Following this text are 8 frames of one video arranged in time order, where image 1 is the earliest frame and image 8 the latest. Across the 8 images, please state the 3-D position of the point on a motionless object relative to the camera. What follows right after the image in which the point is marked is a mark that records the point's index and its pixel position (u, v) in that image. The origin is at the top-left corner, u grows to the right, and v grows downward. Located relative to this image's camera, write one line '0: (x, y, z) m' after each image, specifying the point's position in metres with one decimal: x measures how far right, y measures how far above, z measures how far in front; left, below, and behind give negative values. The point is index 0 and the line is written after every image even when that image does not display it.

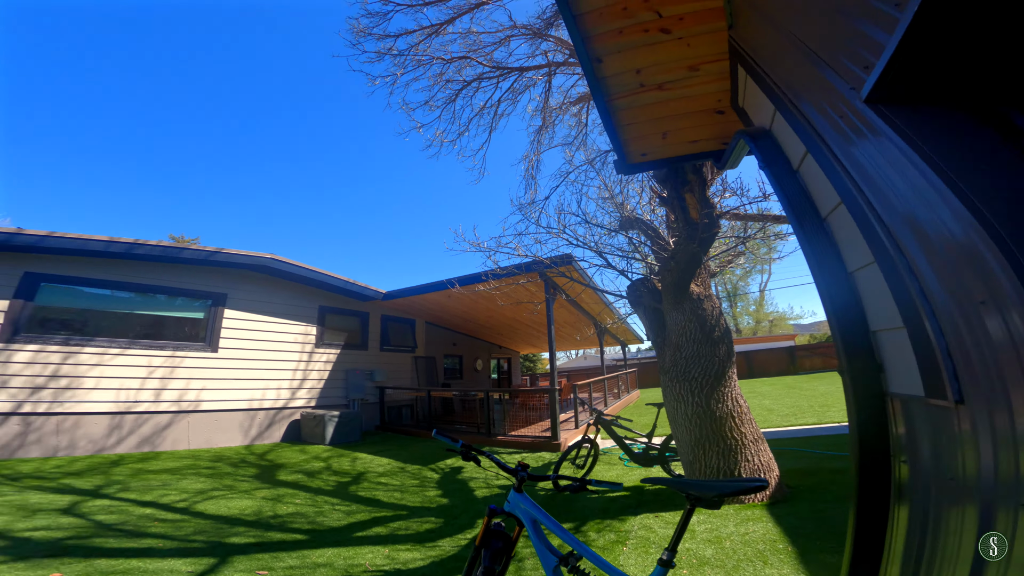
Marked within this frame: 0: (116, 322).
0: (-5.0, -0.3, +6.3) m
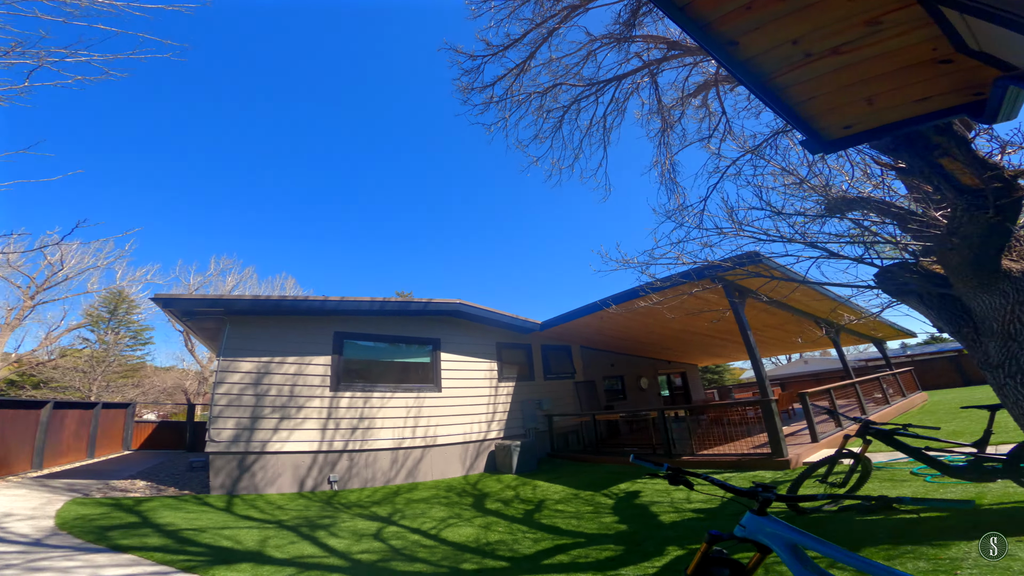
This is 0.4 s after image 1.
0: (-2.4, -1.5, +8.0) m
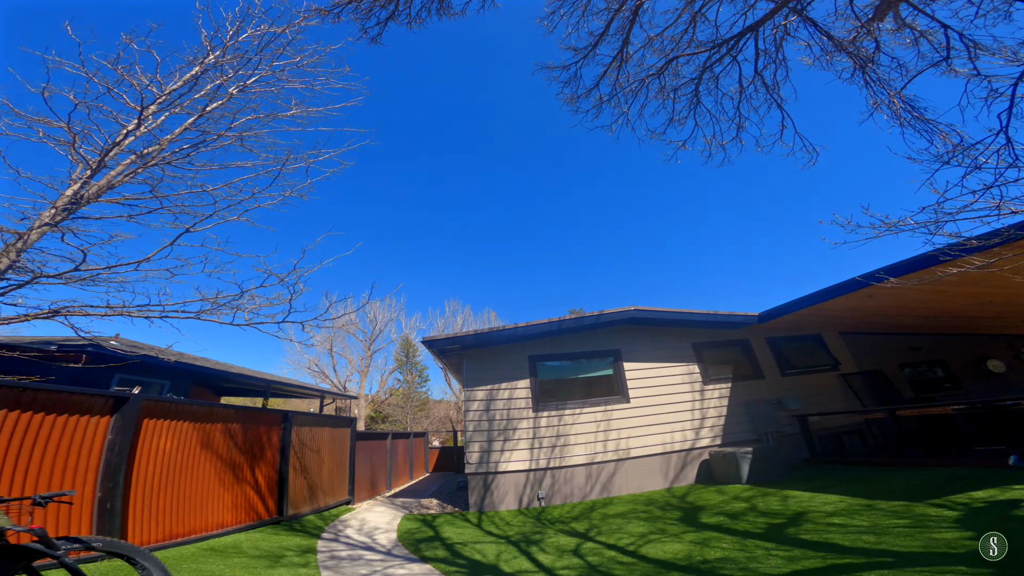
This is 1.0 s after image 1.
0: (+1.1, -2.0, +8.5) m
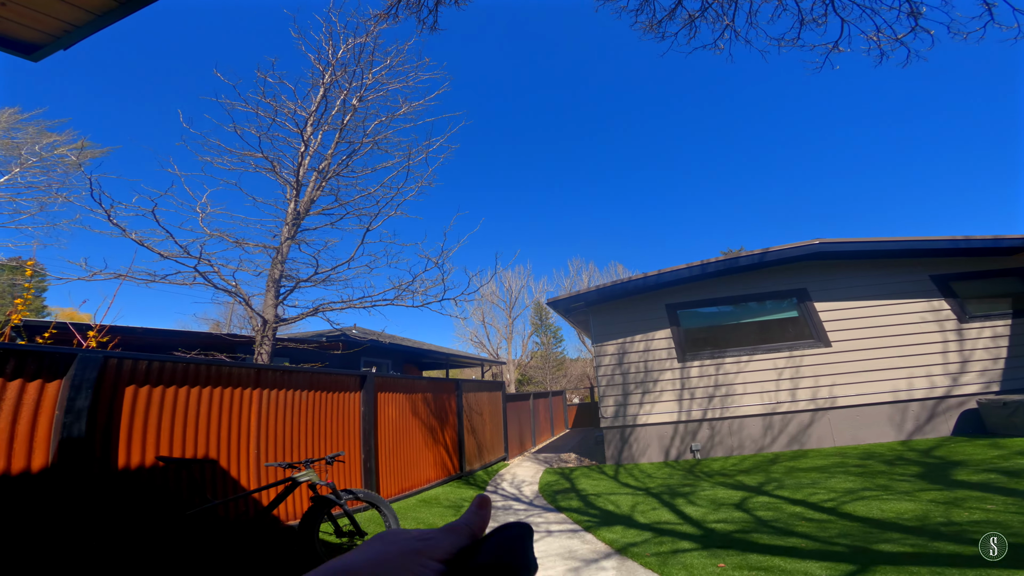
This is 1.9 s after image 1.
0: (+3.6, -0.7, +7.1) m
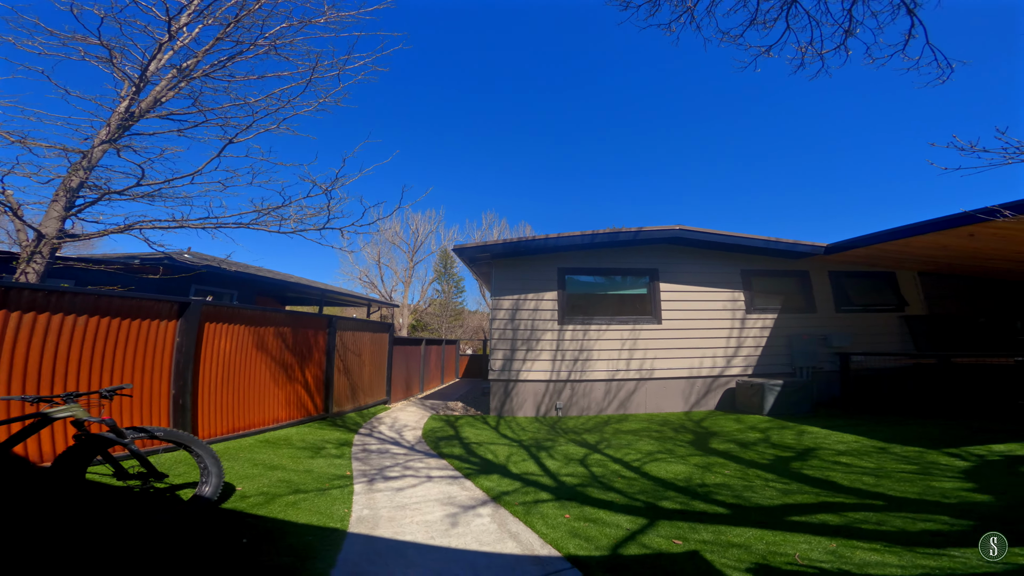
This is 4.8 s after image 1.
0: (+1.7, -0.3, +8.3) m
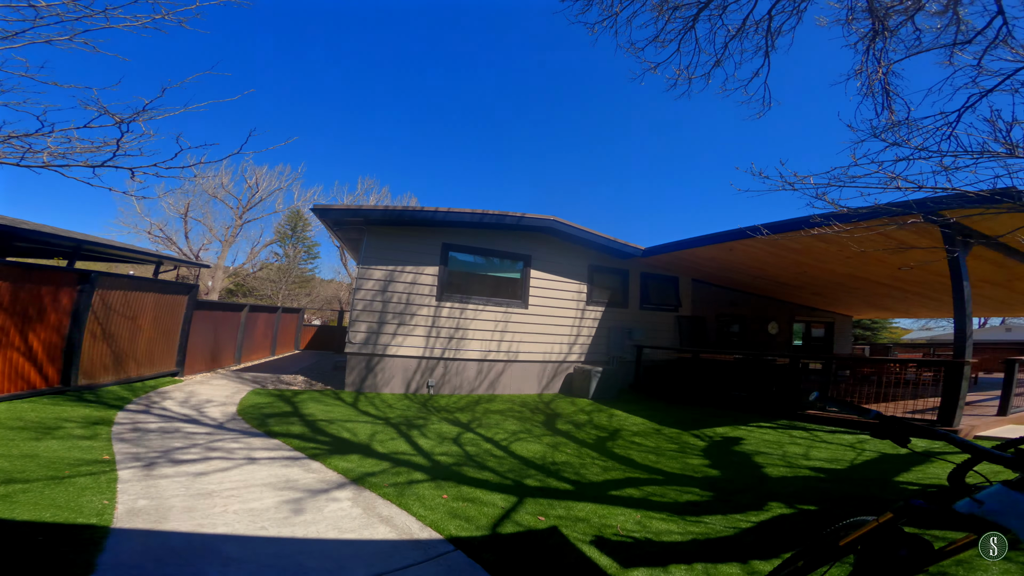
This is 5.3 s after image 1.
0: (-0.7, 0.0, +8.2) m
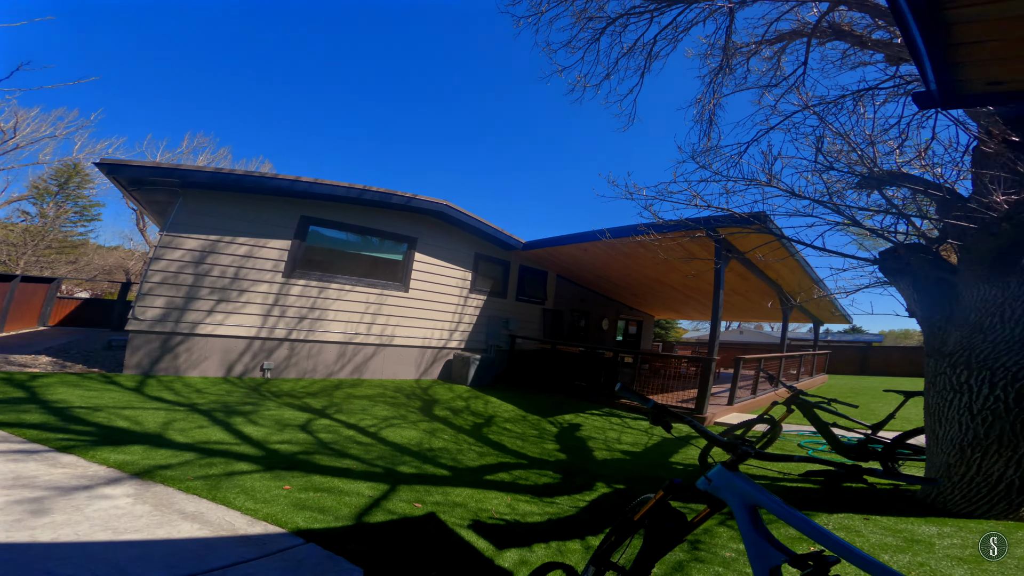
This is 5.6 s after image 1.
0: (-2.7, +0.4, +7.1) m
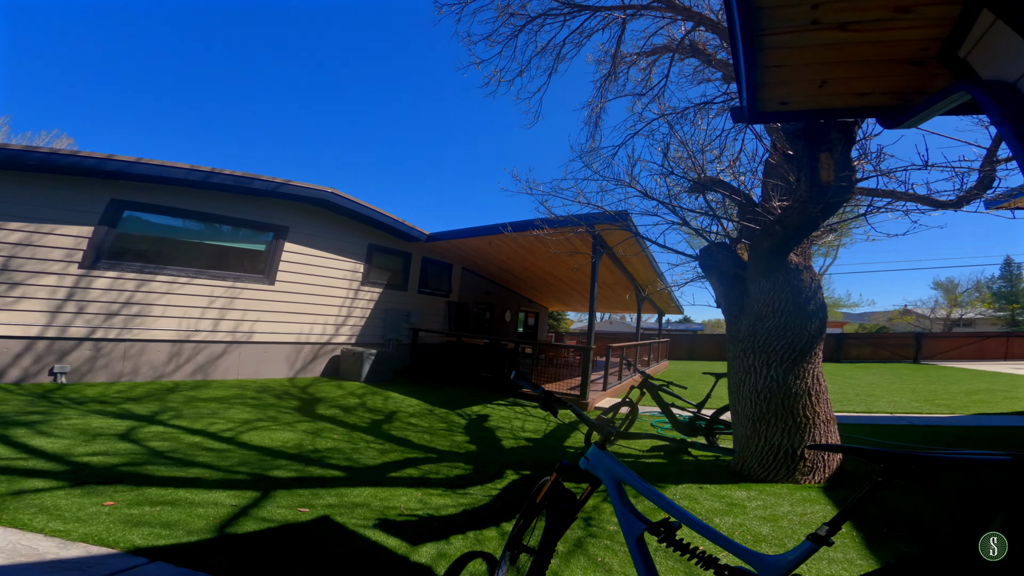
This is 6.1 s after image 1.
0: (-4.5, +0.5, +6.4) m
